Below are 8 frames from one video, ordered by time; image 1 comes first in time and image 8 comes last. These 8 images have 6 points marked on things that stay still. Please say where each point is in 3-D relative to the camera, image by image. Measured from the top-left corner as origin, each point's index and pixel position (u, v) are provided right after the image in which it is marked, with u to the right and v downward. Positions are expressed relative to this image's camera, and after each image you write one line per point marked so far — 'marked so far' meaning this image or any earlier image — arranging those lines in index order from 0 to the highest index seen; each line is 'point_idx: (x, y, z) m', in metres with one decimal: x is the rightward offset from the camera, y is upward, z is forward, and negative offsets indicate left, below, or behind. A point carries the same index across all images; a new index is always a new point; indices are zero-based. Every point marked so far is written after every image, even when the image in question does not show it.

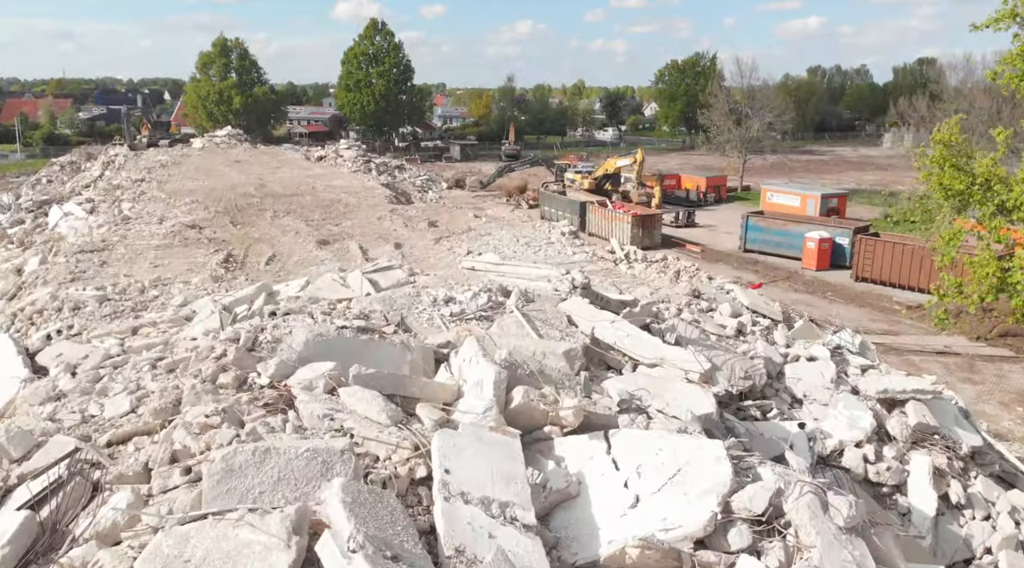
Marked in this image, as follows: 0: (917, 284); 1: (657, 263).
0: (+10.3, 0.0, +19.2) m
1: (+2.9, +0.4, +14.8) m
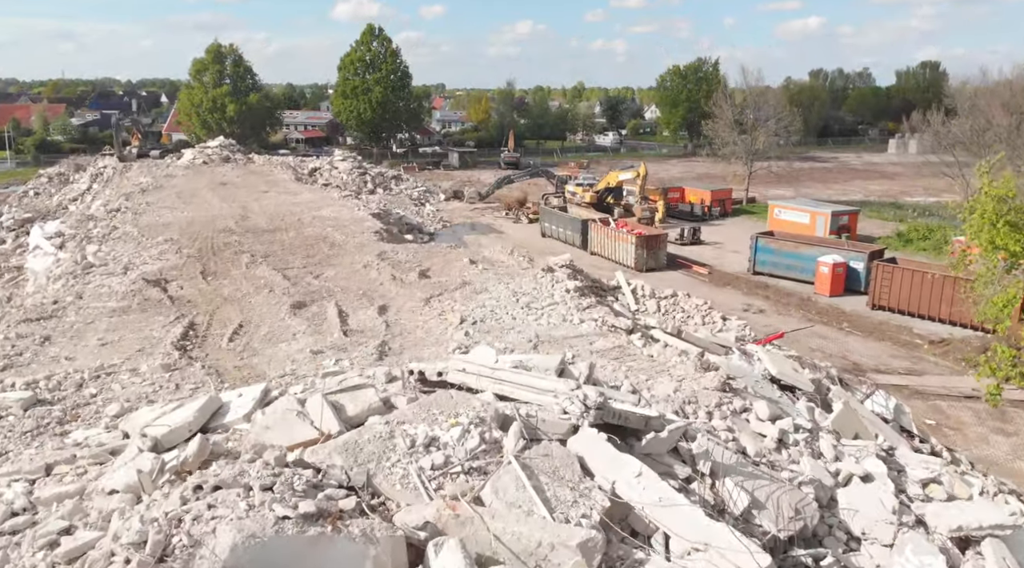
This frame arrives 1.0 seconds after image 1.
0: (+10.3, -0.7, +18.2) m
1: (+2.9, -0.3, +13.9) m
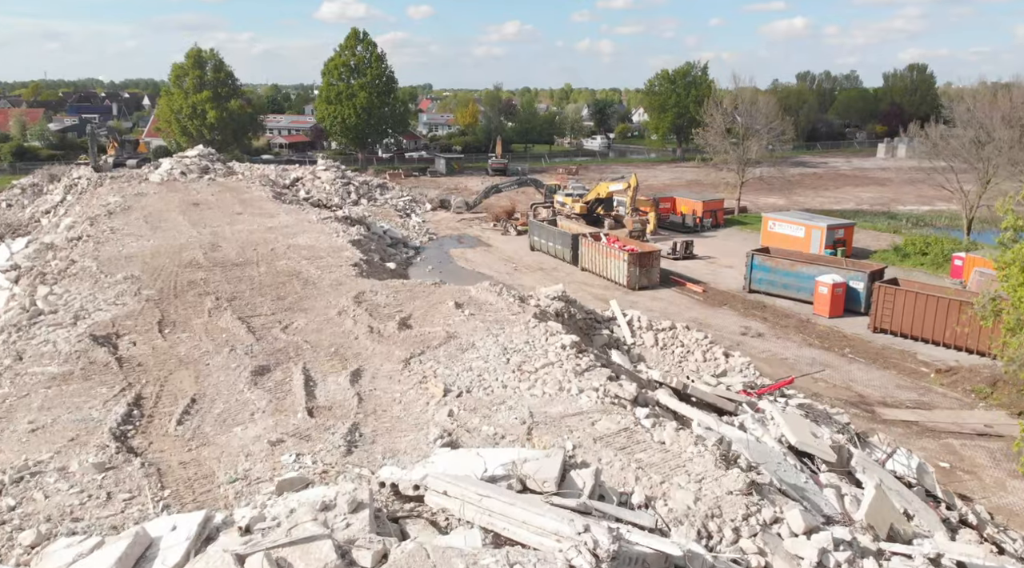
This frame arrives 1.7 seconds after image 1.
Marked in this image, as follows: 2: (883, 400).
0: (+10.0, -1.3, +17.6) m
1: (+2.7, -0.9, +13.1) m
2: (+7.2, -2.3, +14.7) m
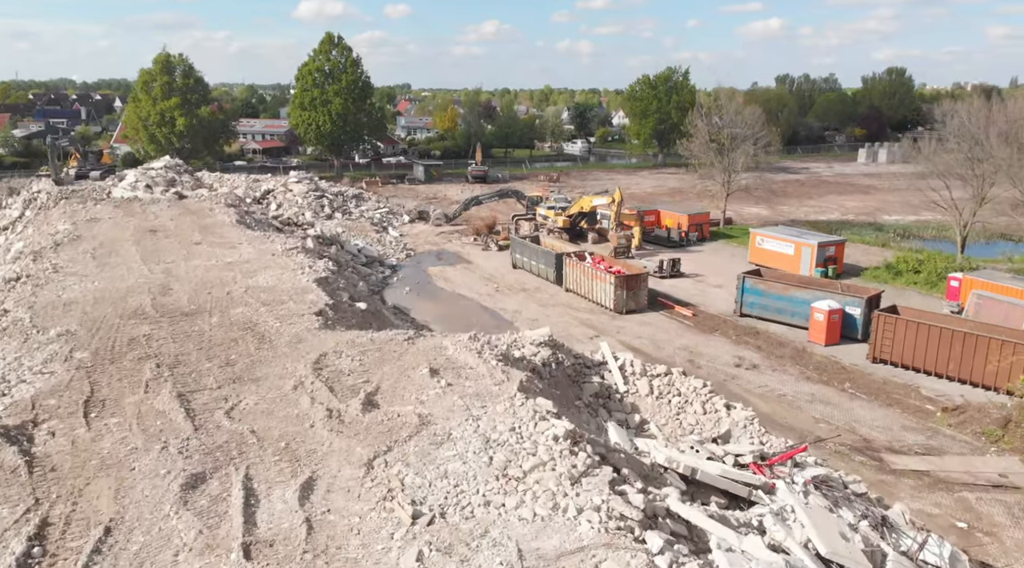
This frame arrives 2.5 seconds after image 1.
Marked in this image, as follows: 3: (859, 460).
0: (+9.6, -1.9, +16.7) m
1: (+2.4, -1.6, +12.1) m
2: (+6.9, -2.9, +13.8) m
3: (+6.1, -3.1, +13.2) m
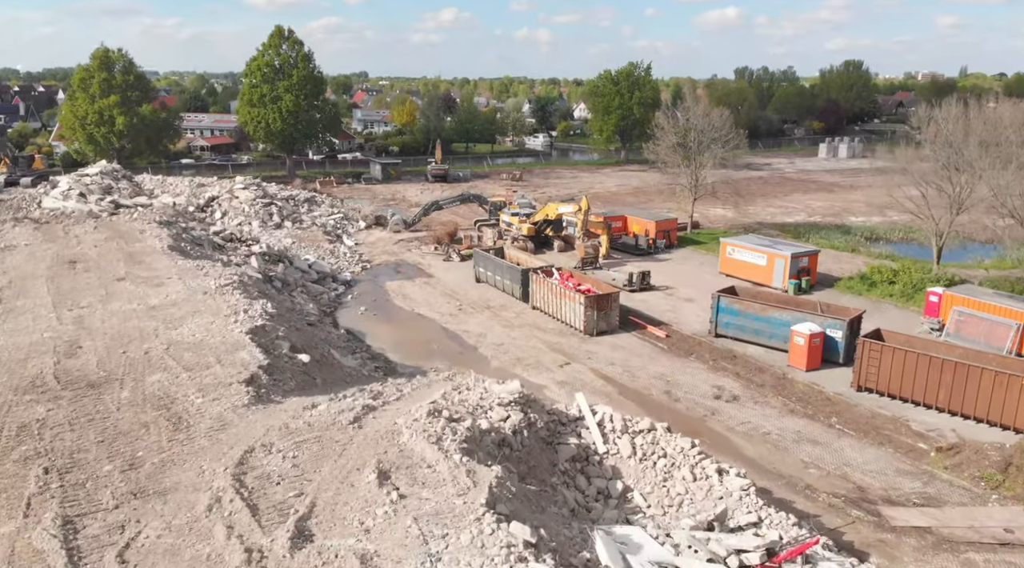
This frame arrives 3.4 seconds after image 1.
0: (+8.9, -2.5, +15.8) m
1: (+1.9, -2.3, +10.8) m
2: (+6.3, -3.6, +12.8) m
3: (+5.5, -3.7, +12.1) m
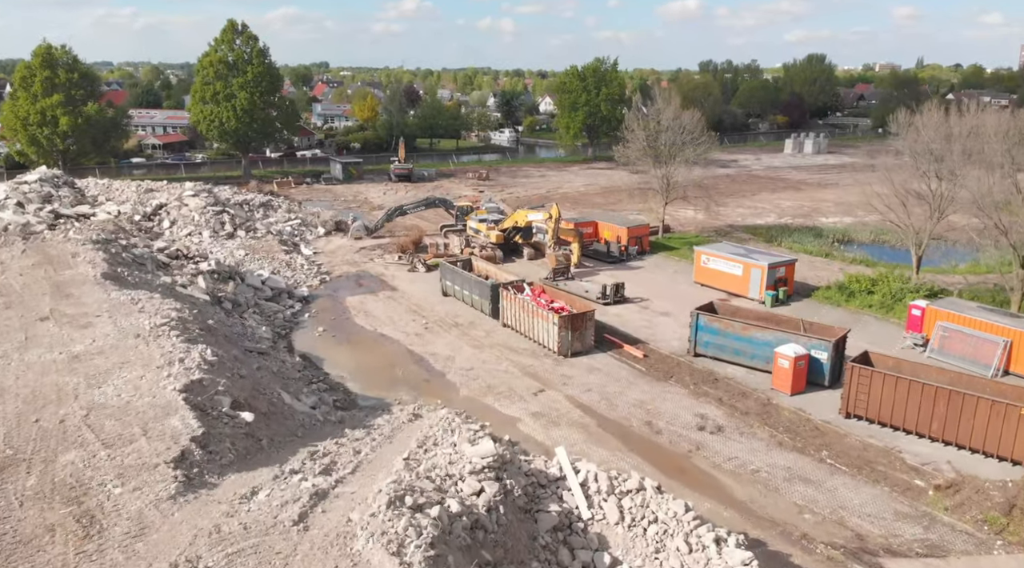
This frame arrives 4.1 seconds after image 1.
0: (+8.3, -2.9, +15.1) m
1: (+1.5, -2.9, +9.7) m
2: (+5.9, -4.1, +11.9) m
3: (+5.1, -4.3, +11.2) m
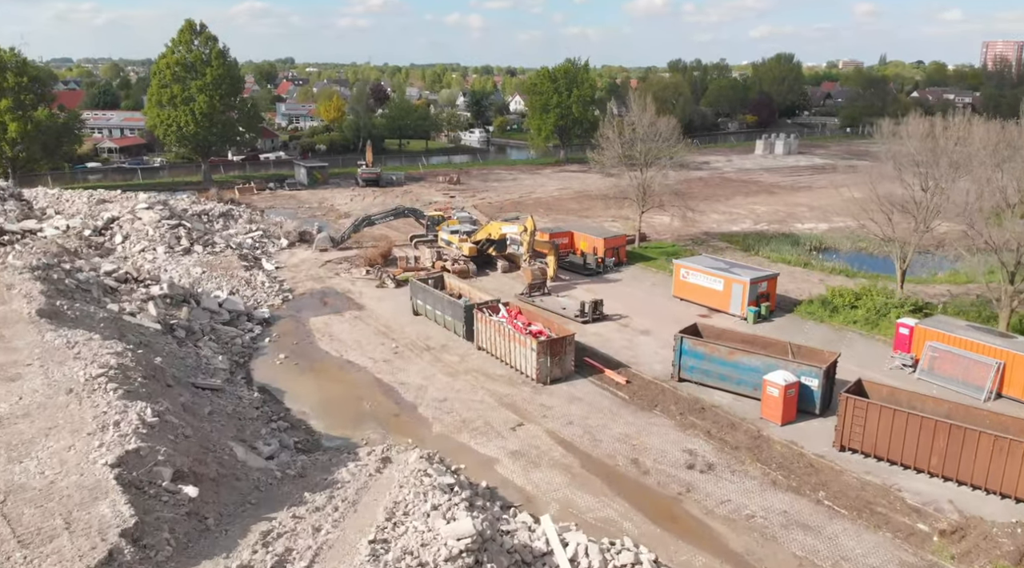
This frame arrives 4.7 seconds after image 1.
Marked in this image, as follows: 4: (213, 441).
0: (+7.9, -3.5, +14.3) m
1: (+1.3, -3.5, +8.7) m
2: (+5.6, -4.7, +11.1) m
3: (+4.9, -4.8, +10.4) m
4: (-4.5, -2.4, +11.5) m
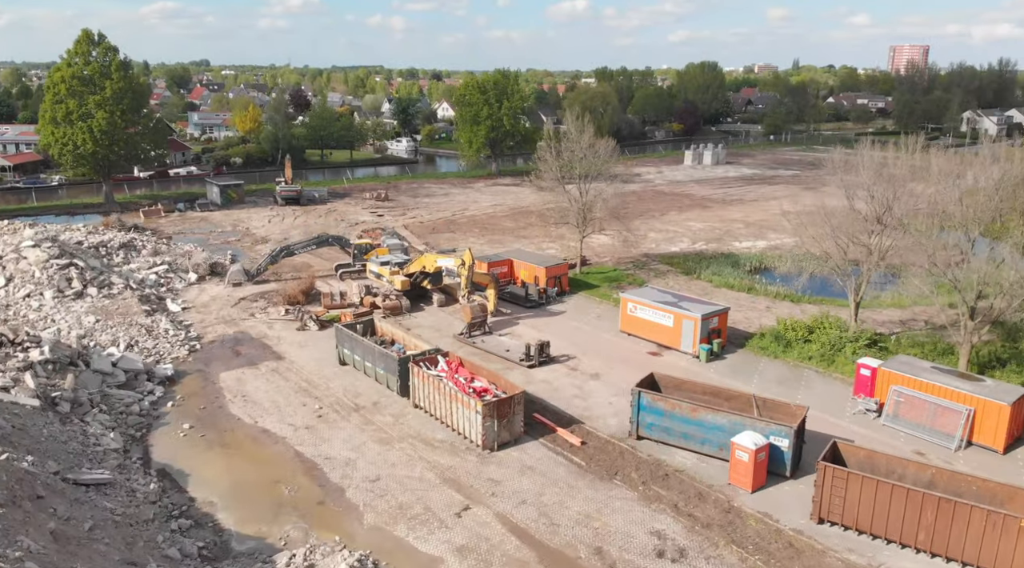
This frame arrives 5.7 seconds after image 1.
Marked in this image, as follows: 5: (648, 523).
0: (+7.0, -4.5, +13.1) m
1: (+1.0, -4.7, +6.9) m
2: (+5.1, -5.7, +9.6) m
3: (+4.4, -5.9, +8.9) m
4: (-5.1, -3.7, +9.1) m
5: (+2.5, -4.4, +14.0) m
